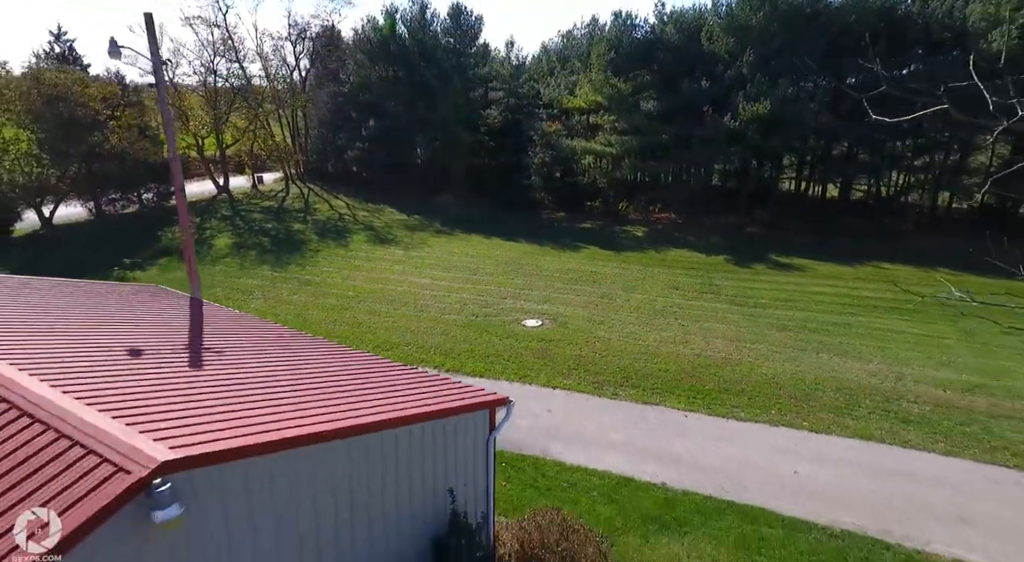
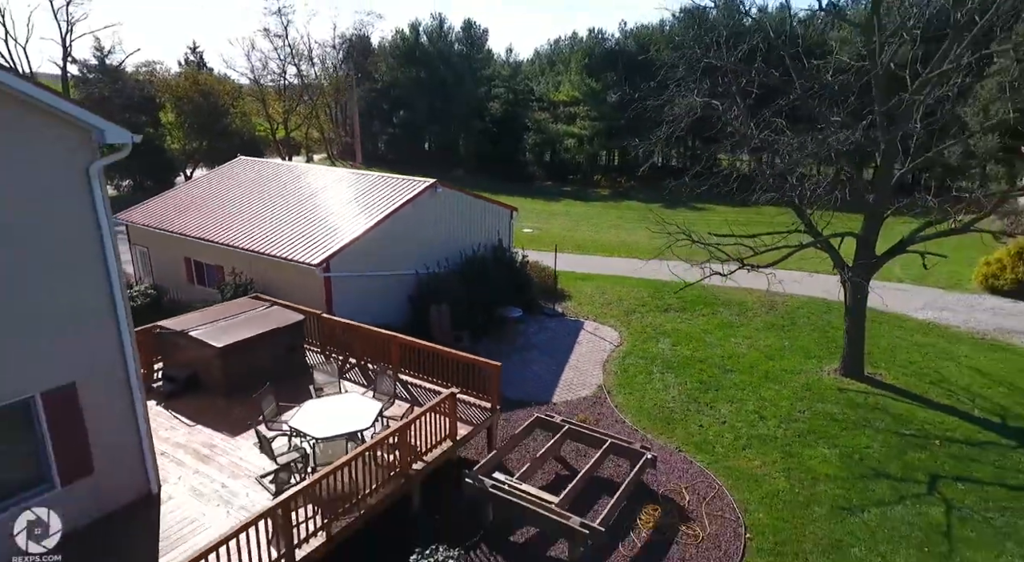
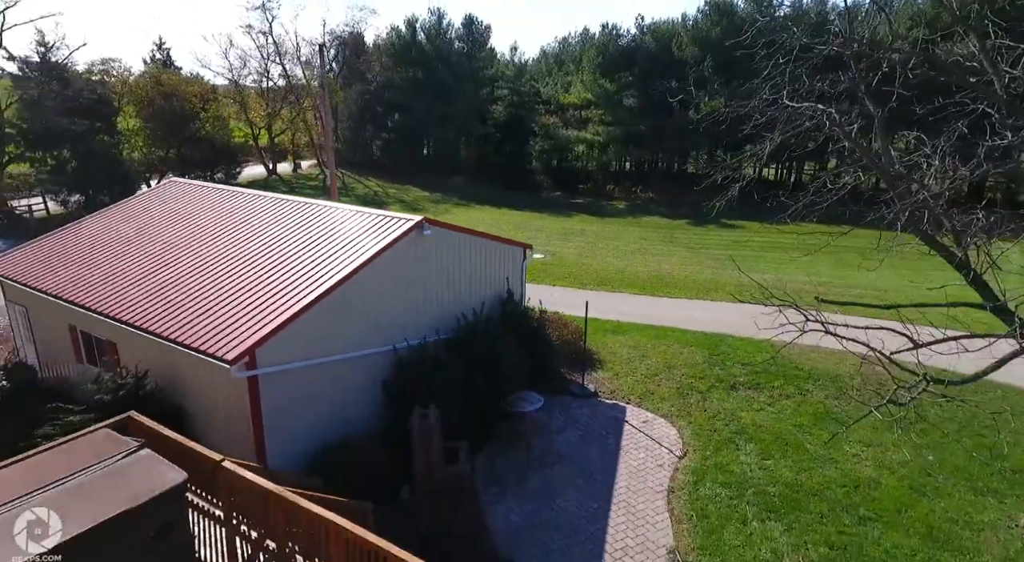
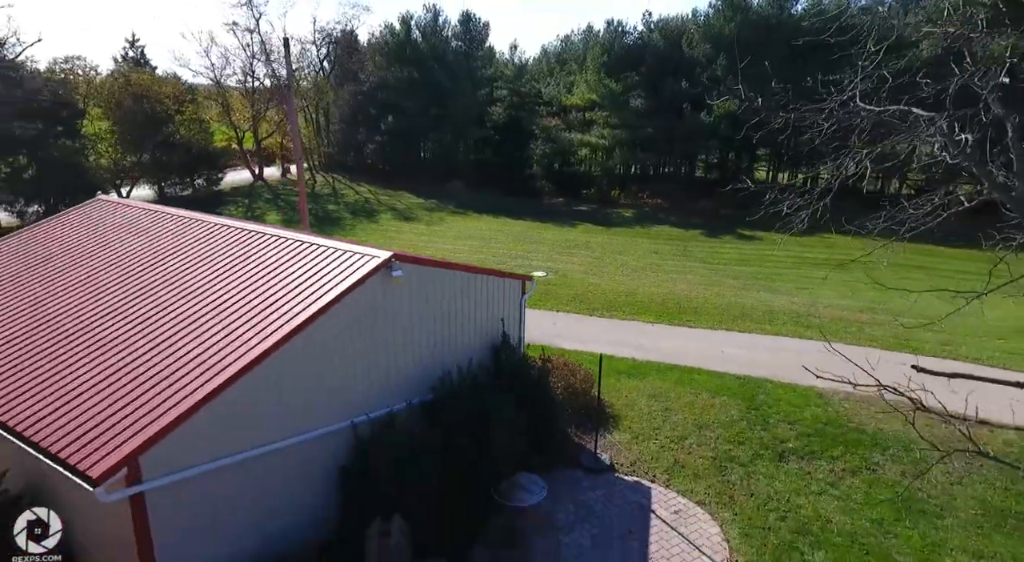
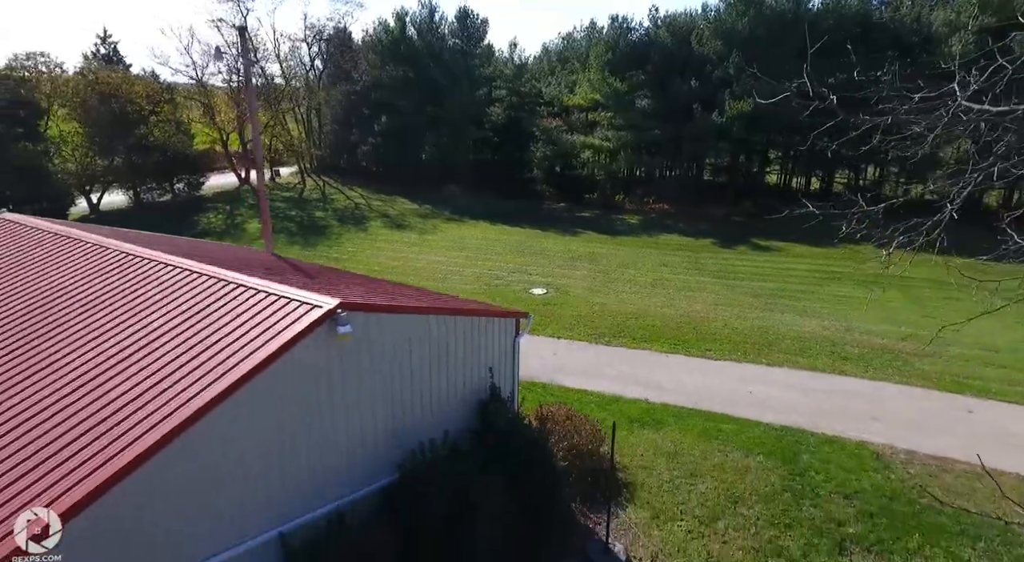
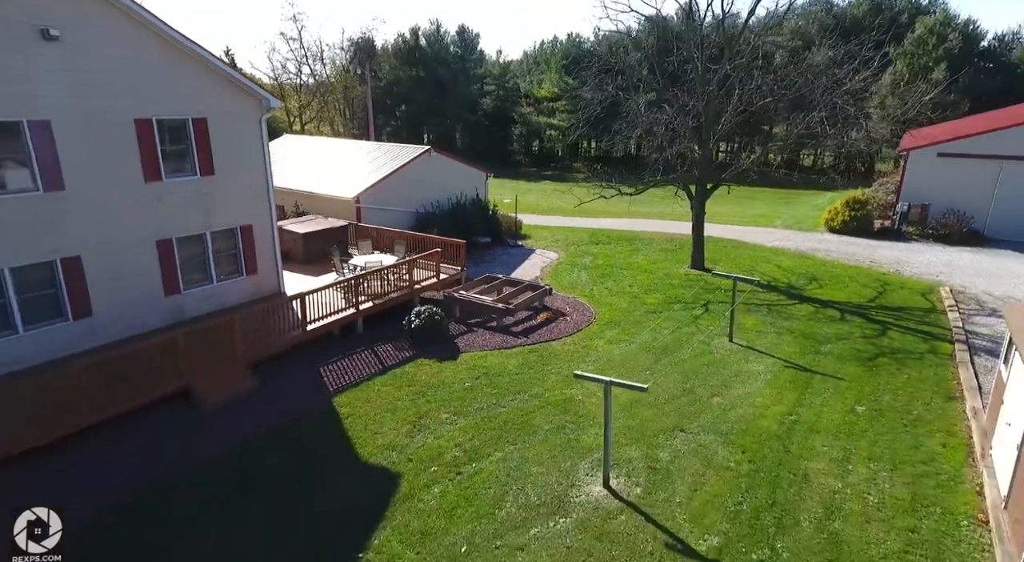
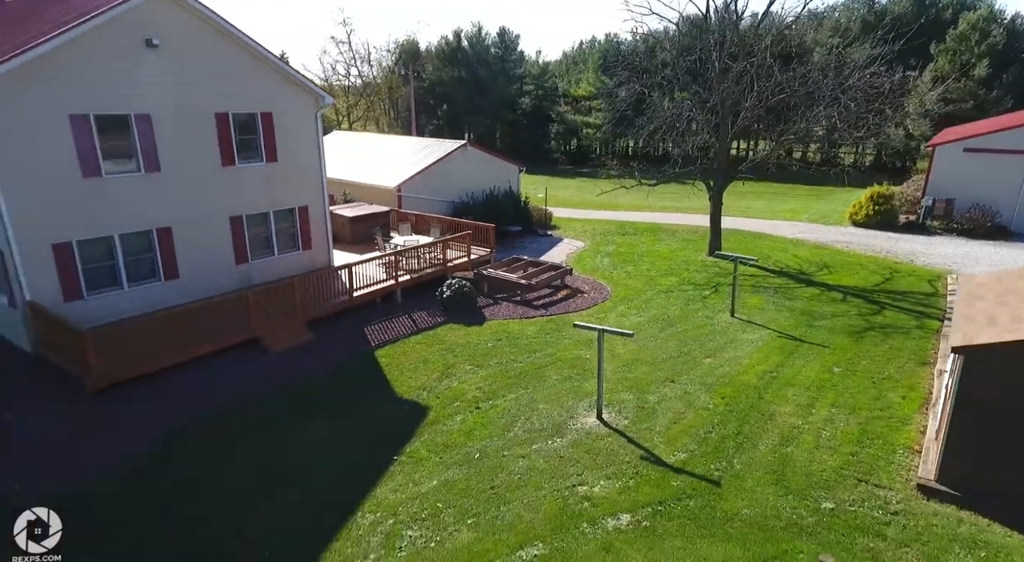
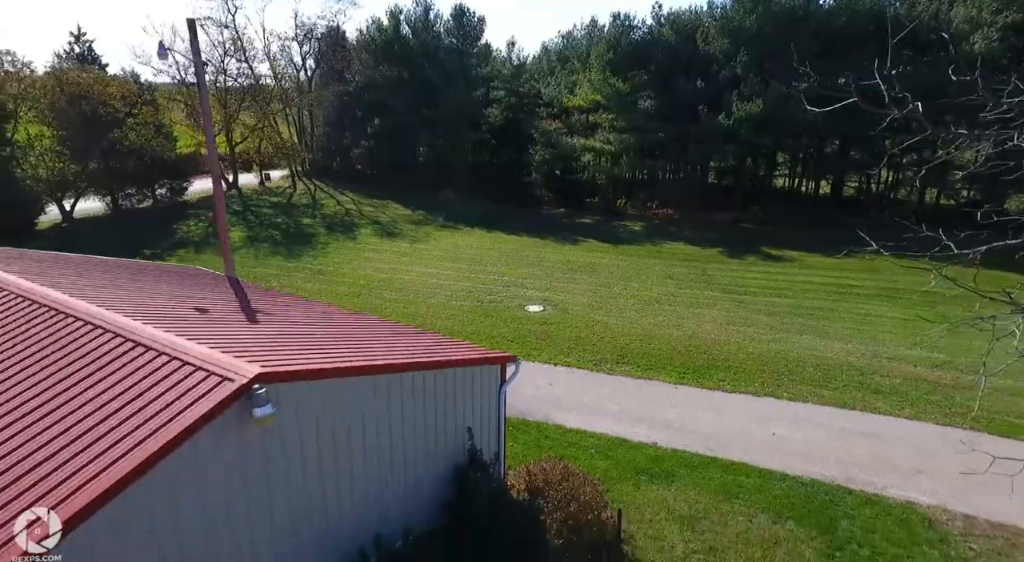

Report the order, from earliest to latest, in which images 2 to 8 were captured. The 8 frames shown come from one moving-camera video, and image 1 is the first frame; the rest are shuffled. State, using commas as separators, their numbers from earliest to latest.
8, 5, 4, 3, 2, 6, 7
